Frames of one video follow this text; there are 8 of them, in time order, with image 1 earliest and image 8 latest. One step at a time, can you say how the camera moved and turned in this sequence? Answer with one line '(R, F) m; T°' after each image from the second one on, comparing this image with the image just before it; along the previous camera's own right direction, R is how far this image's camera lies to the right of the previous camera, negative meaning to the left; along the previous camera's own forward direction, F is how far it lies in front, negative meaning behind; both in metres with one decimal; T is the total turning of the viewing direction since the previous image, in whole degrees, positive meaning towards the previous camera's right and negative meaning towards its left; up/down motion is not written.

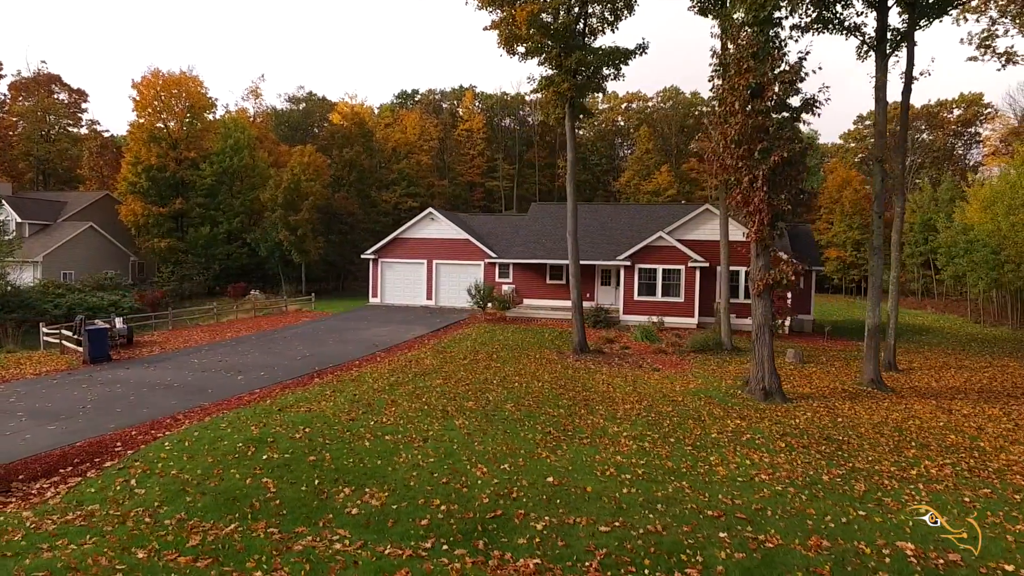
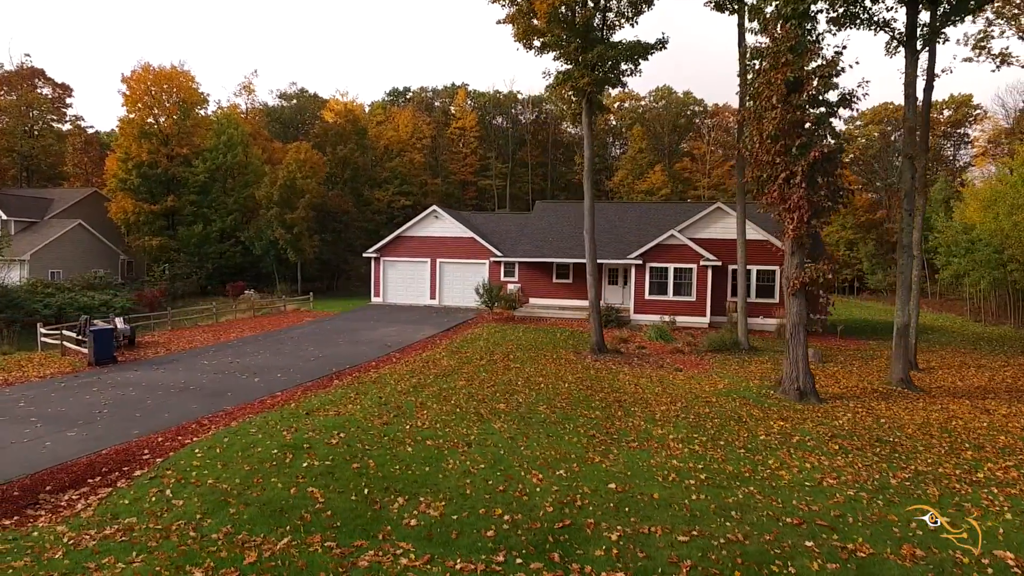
(-0.9, +0.4) m; +1°
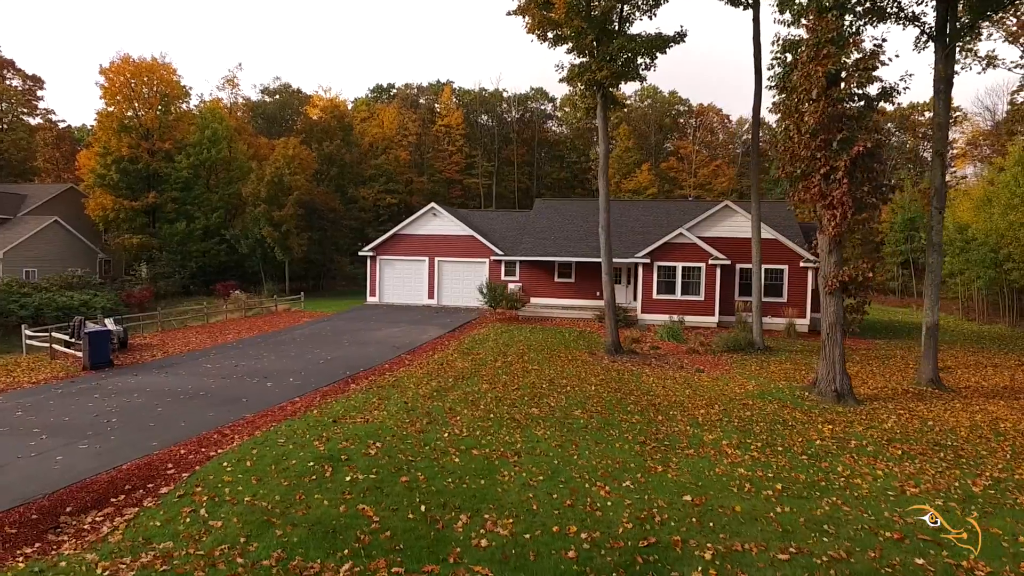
(-1.0, +0.5) m; +2°
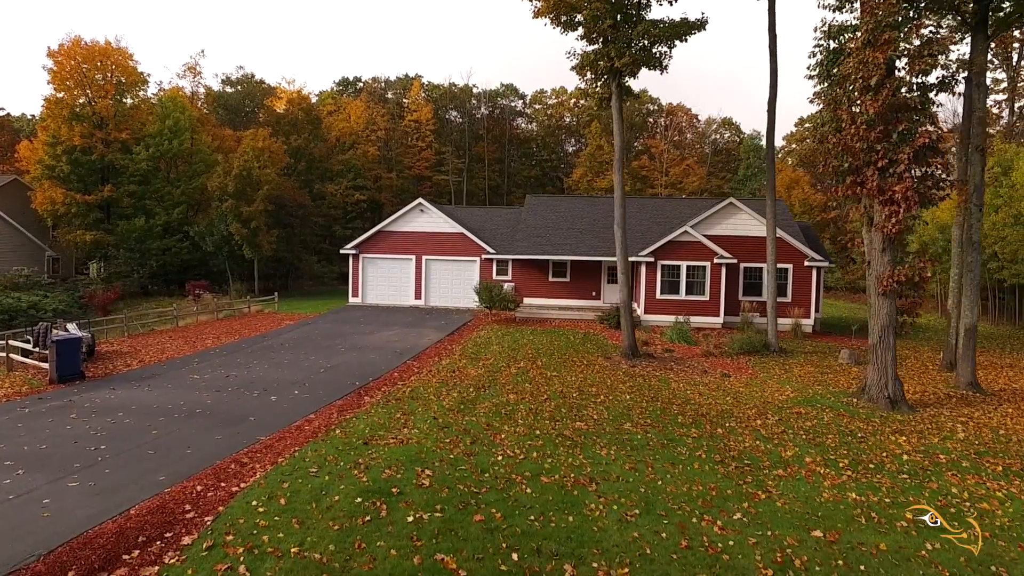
(-1.3, +1.1) m; +4°
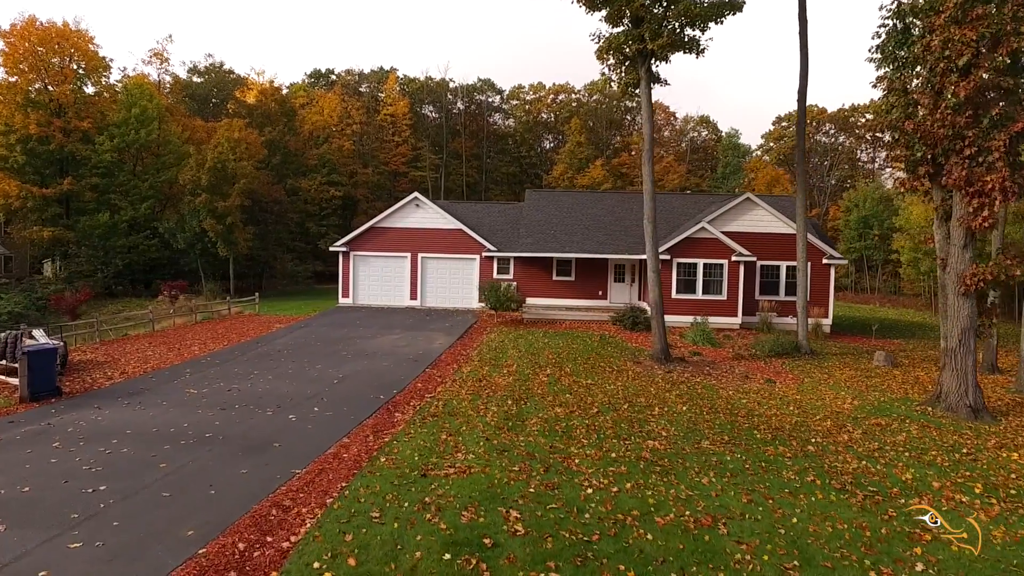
(-1.3, +1.3) m; +3°
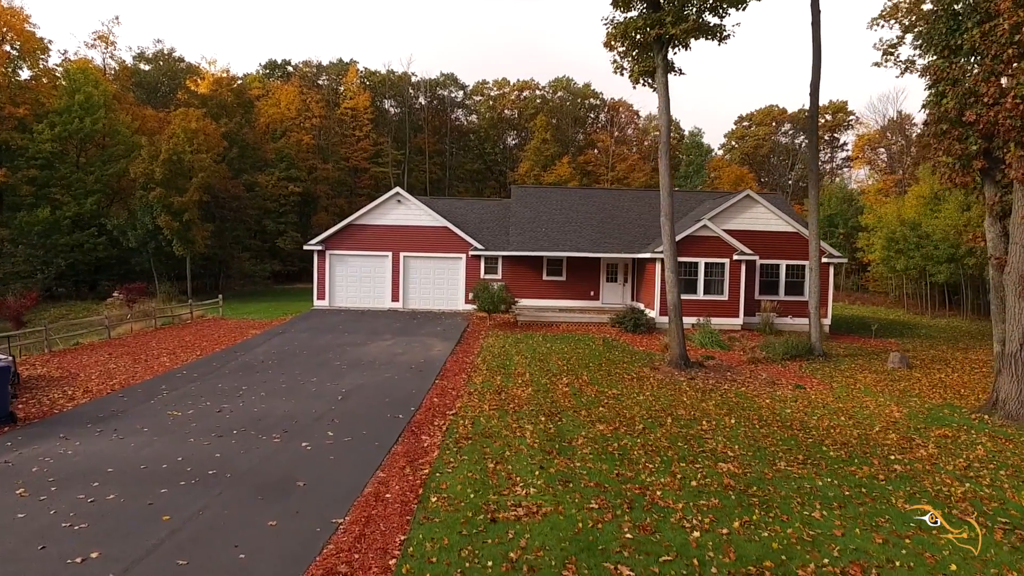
(-1.2, +1.2) m; +4°
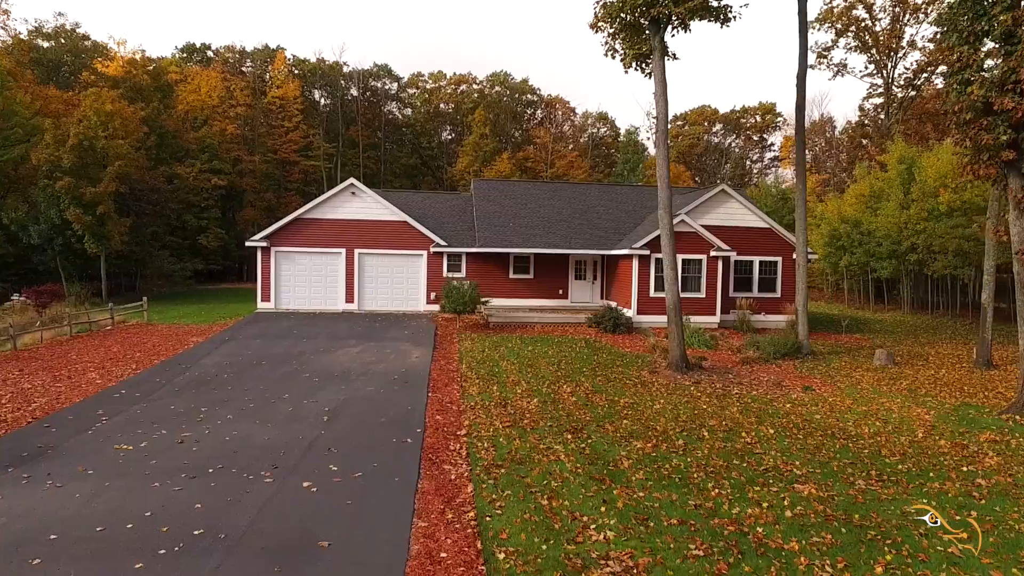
(-1.3, +1.3) m; +7°
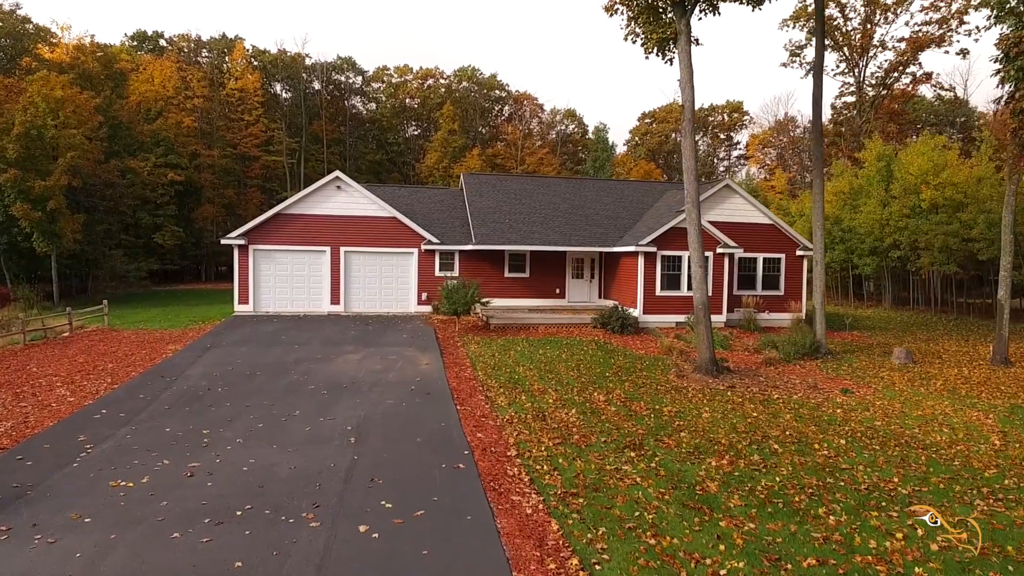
(-1.2, +1.0) m; +4°
